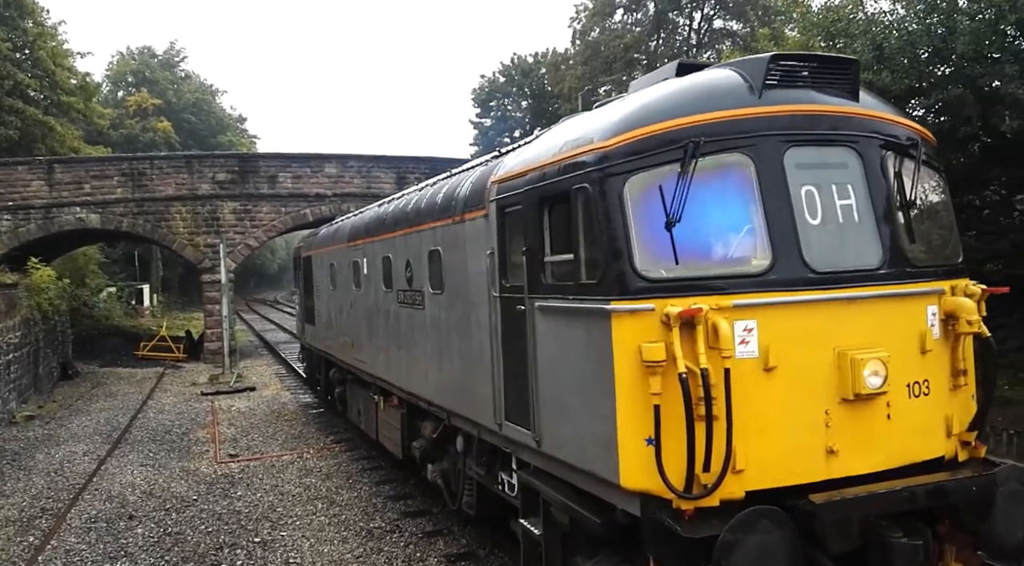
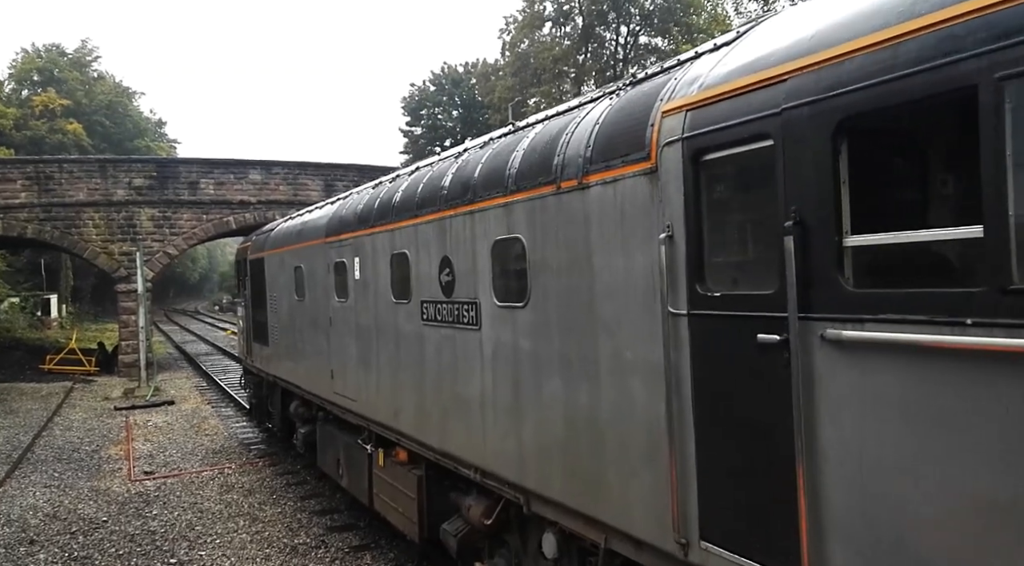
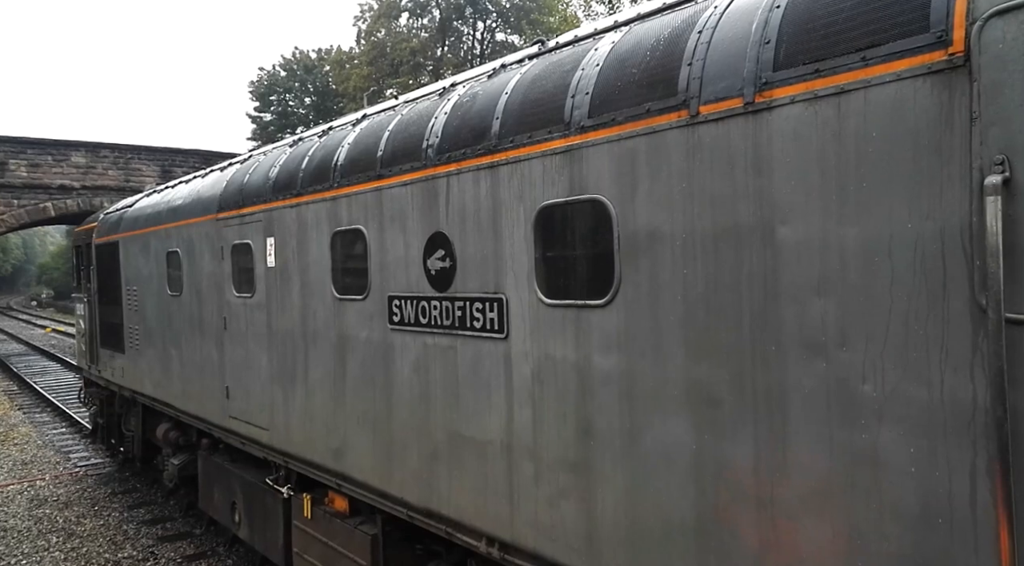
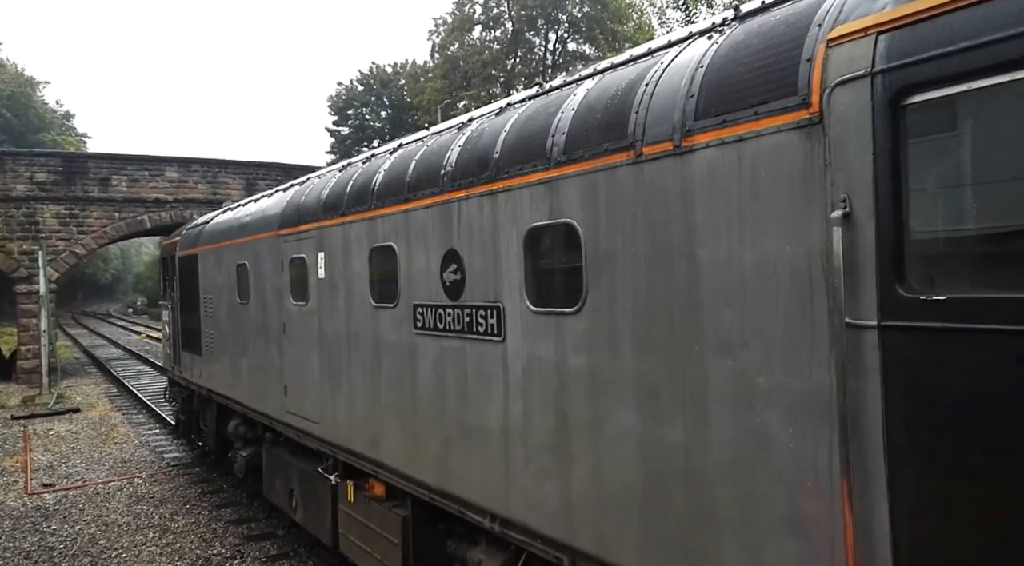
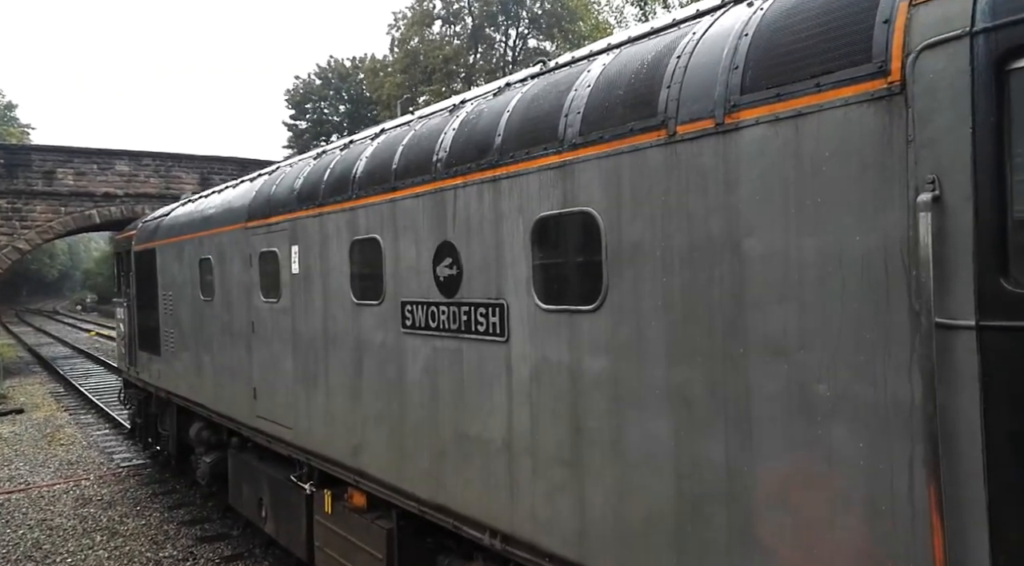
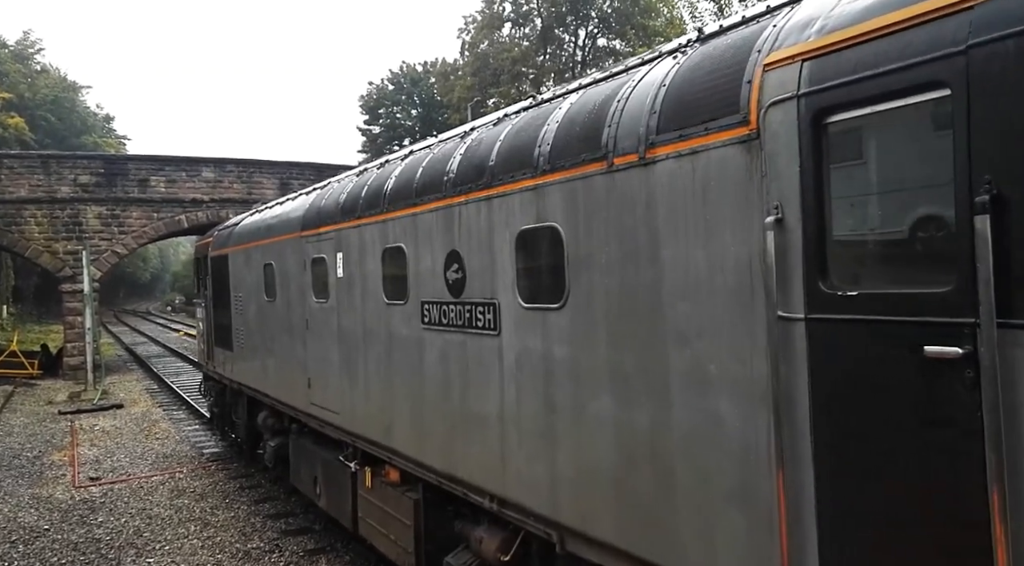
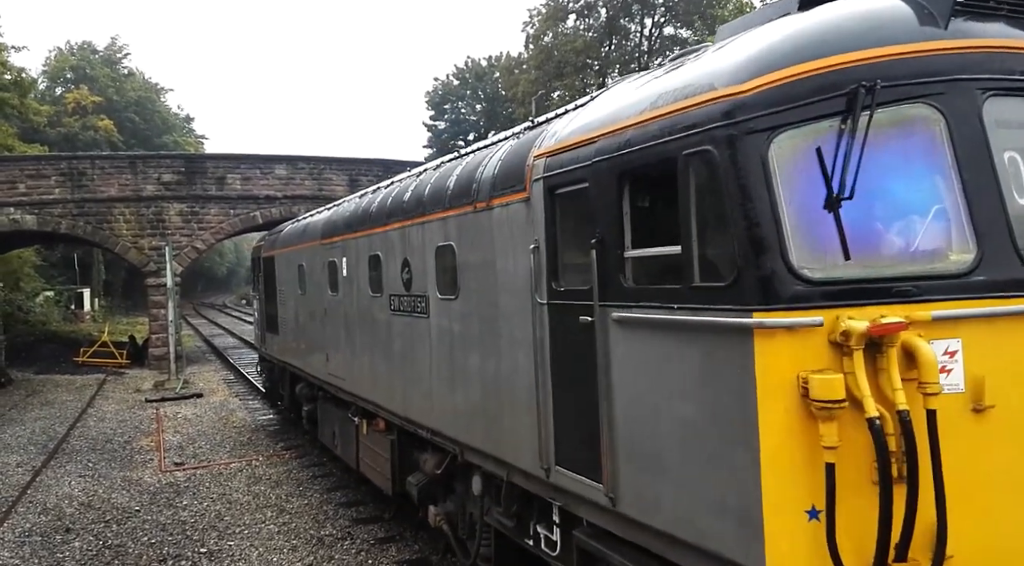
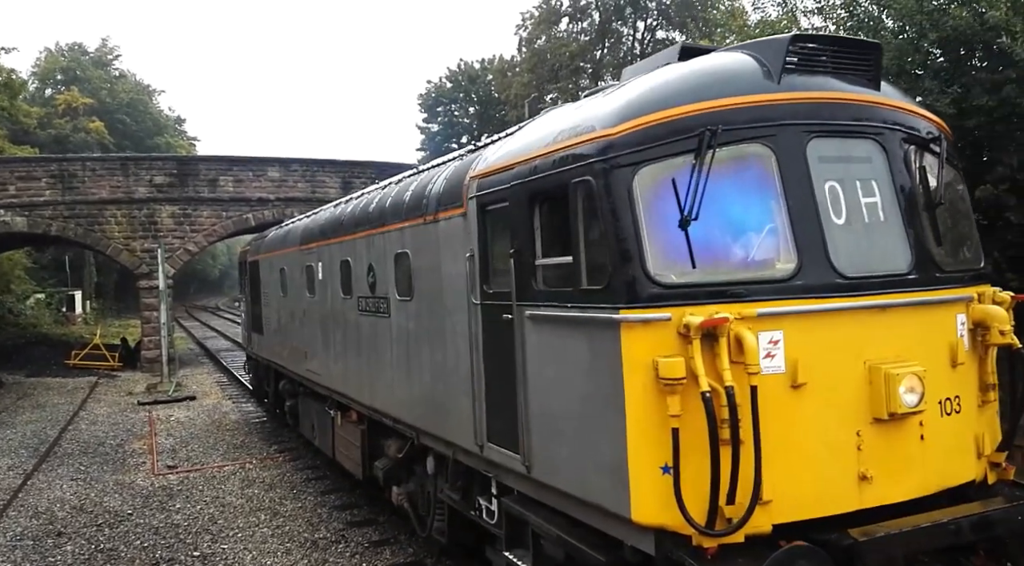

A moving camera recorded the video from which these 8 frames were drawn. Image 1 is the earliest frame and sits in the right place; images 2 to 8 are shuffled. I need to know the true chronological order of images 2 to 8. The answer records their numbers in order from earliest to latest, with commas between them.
8, 7, 2, 6, 4, 5, 3
